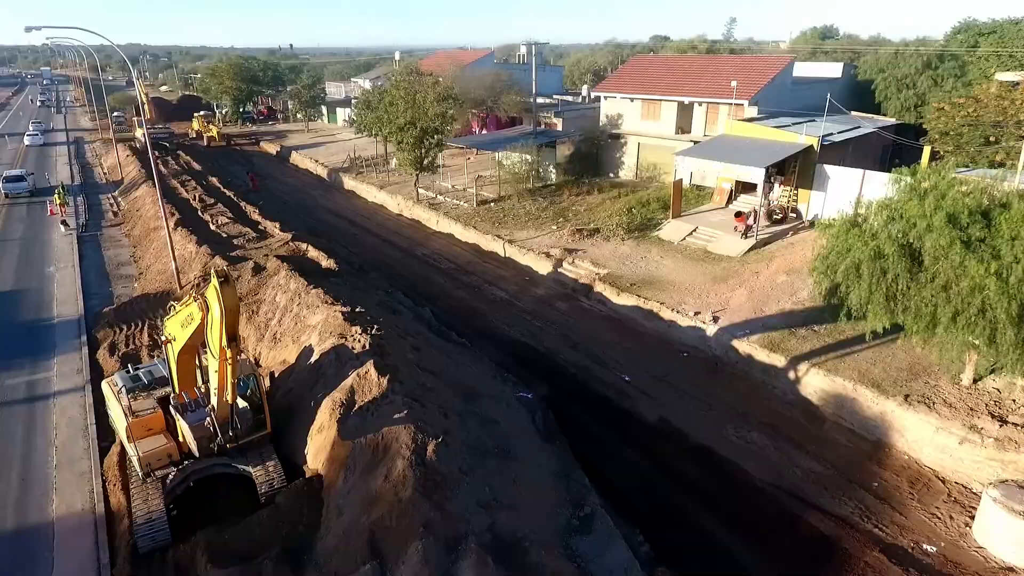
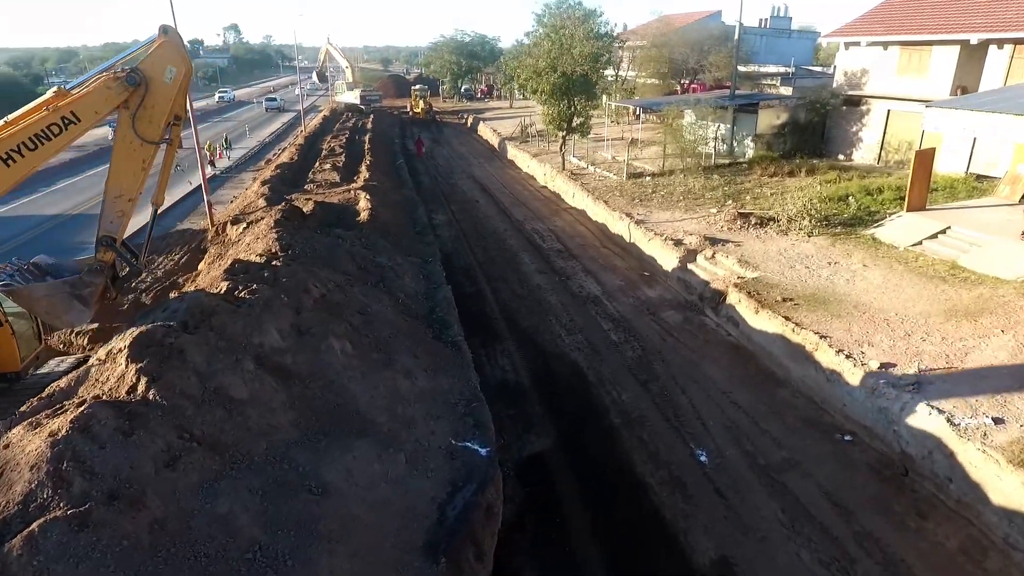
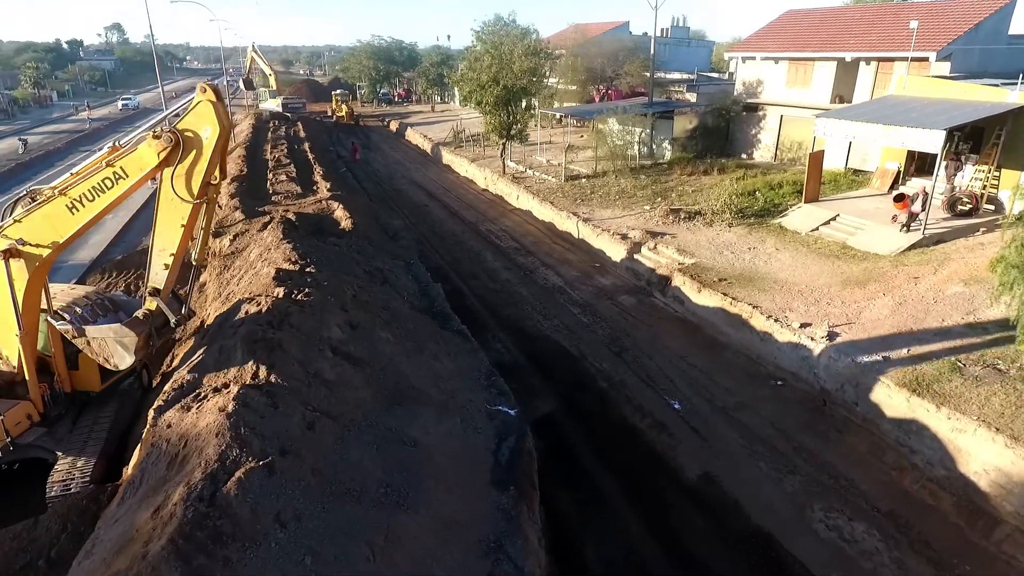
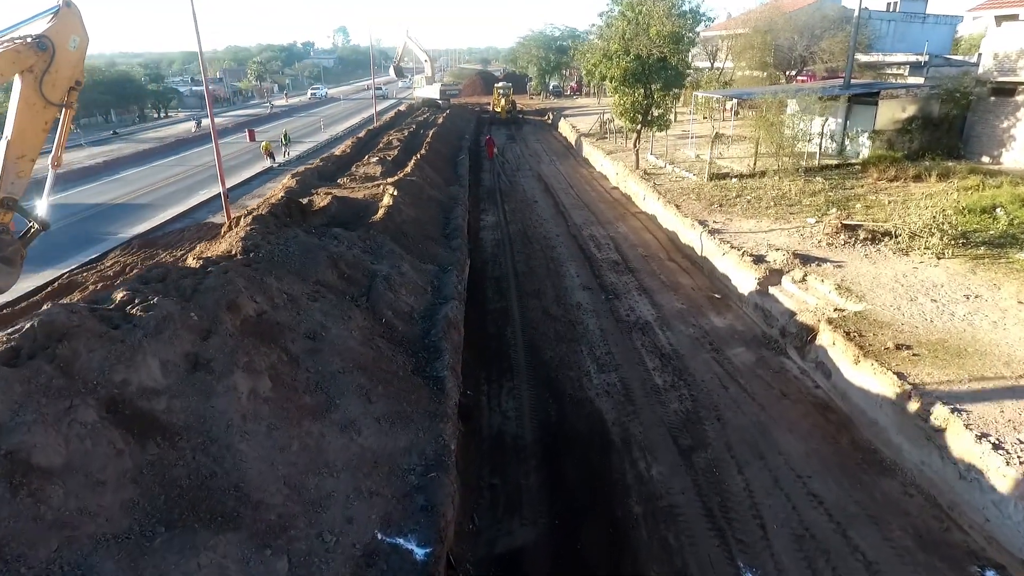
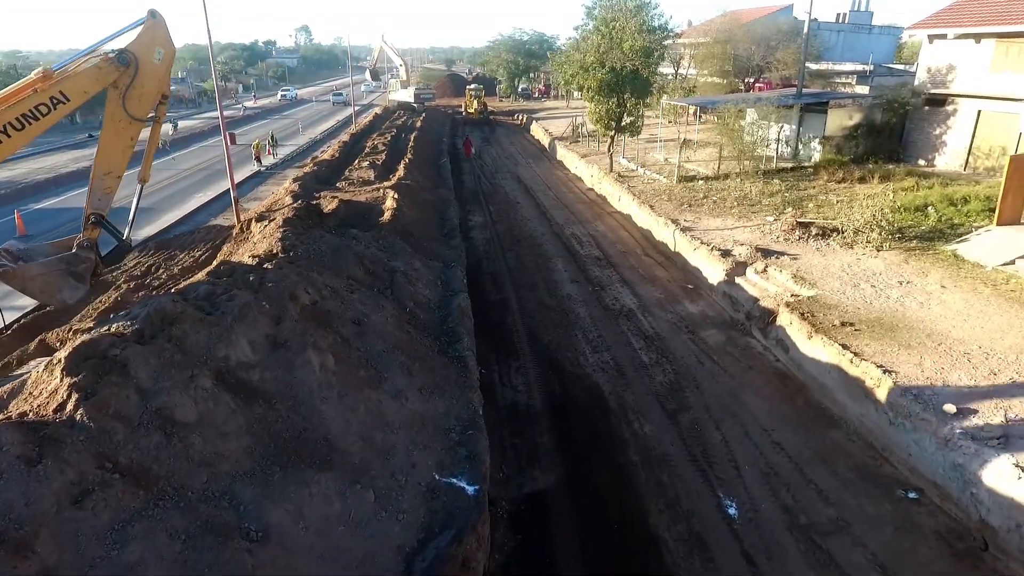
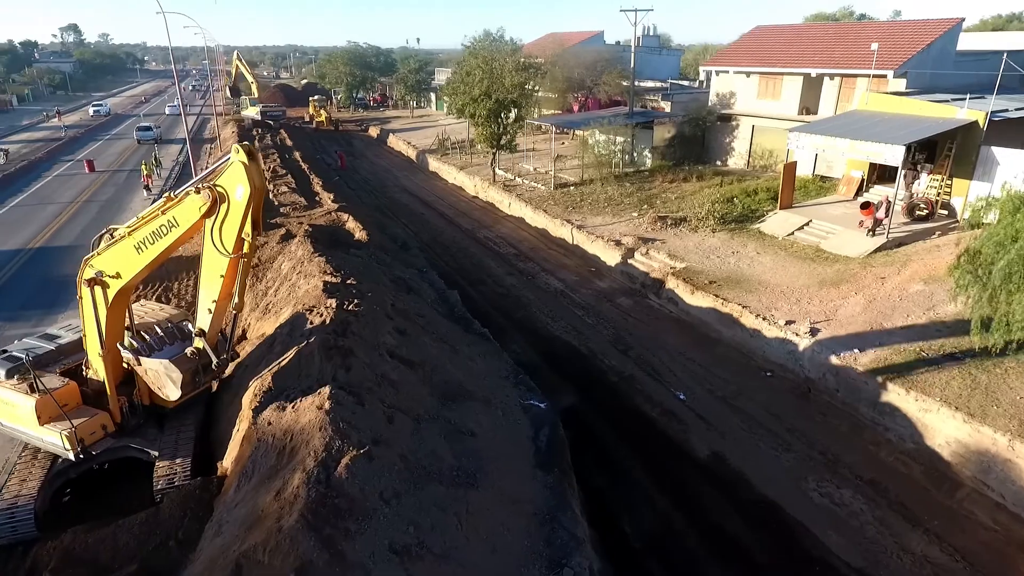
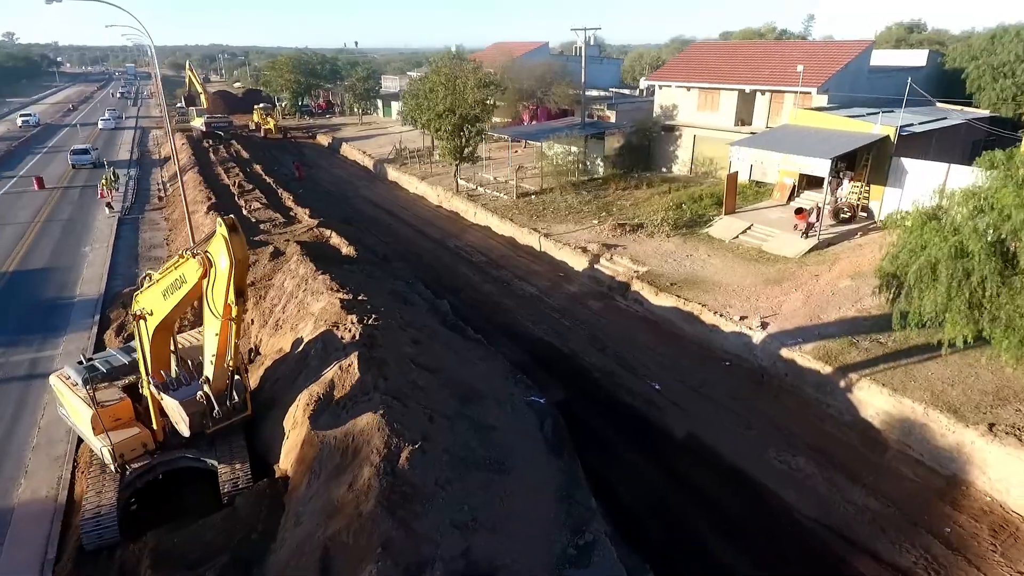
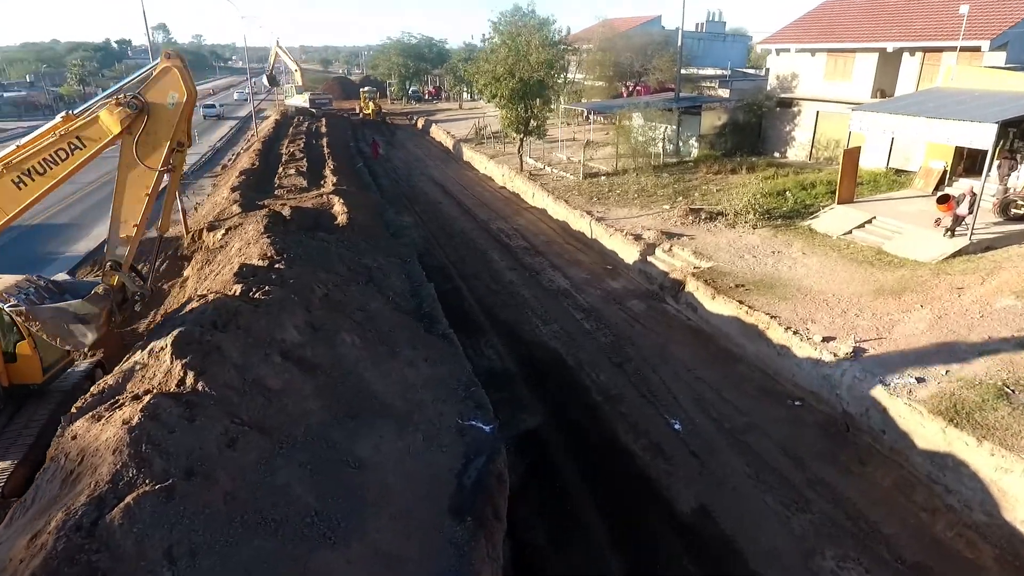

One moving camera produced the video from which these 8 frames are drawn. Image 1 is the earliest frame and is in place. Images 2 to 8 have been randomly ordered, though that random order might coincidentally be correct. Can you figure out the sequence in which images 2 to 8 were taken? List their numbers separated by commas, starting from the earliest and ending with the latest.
7, 6, 3, 8, 2, 5, 4
